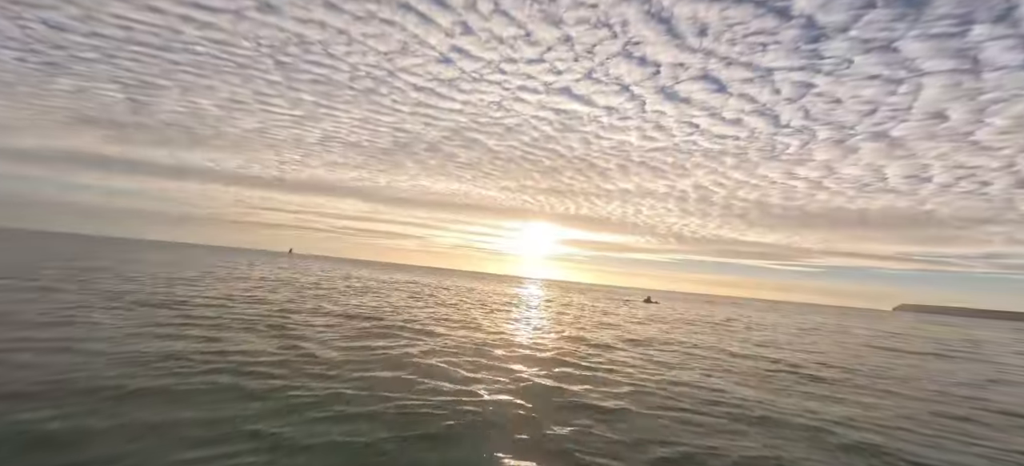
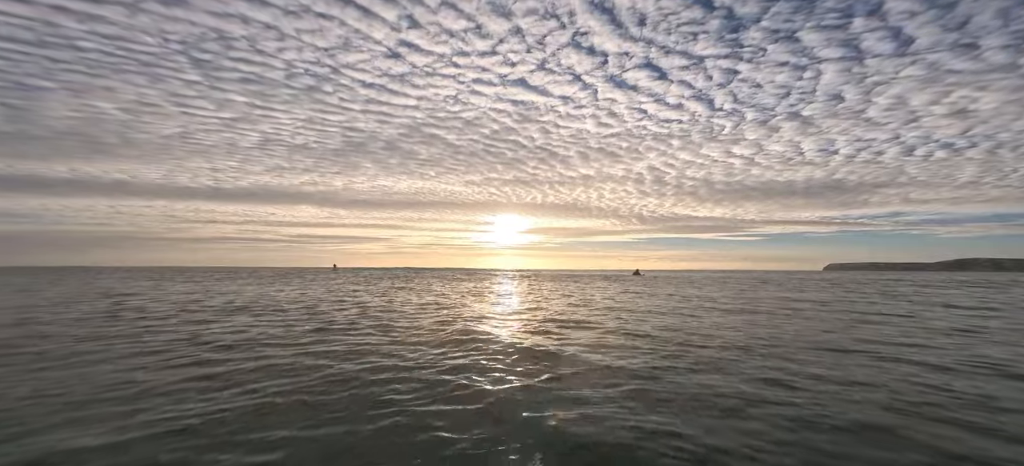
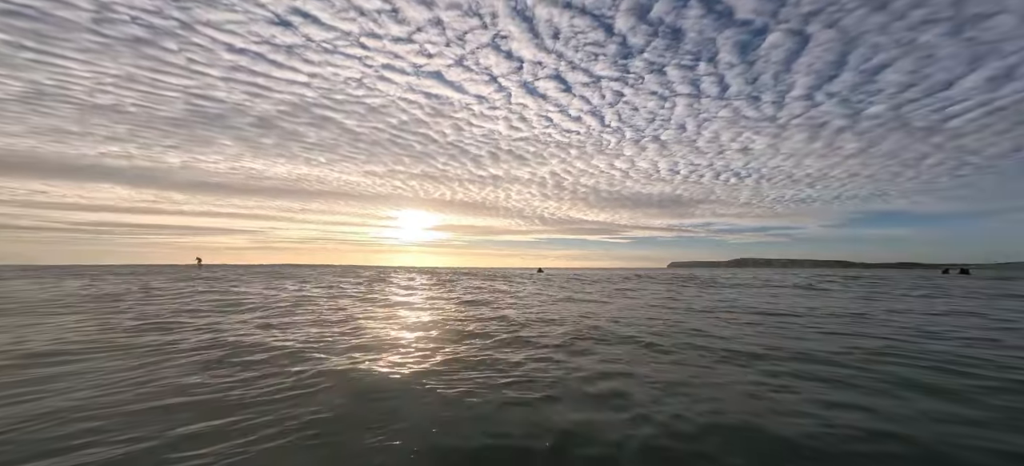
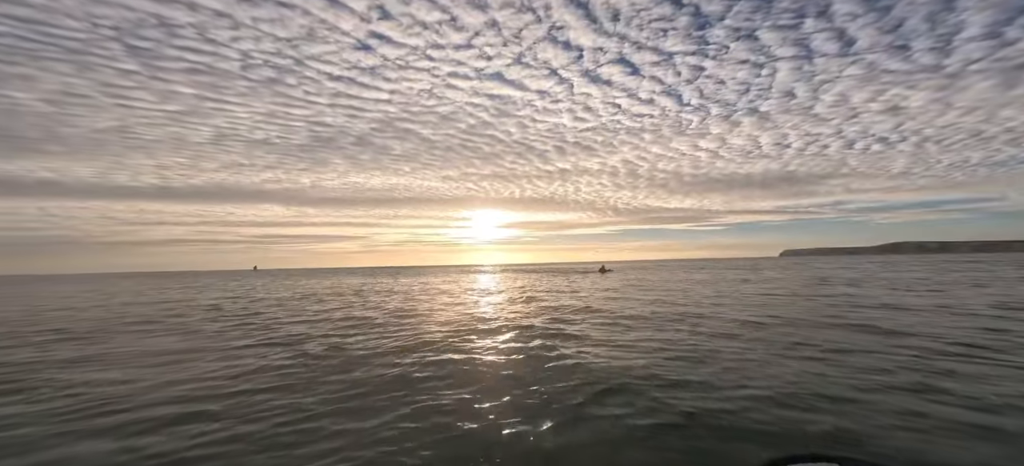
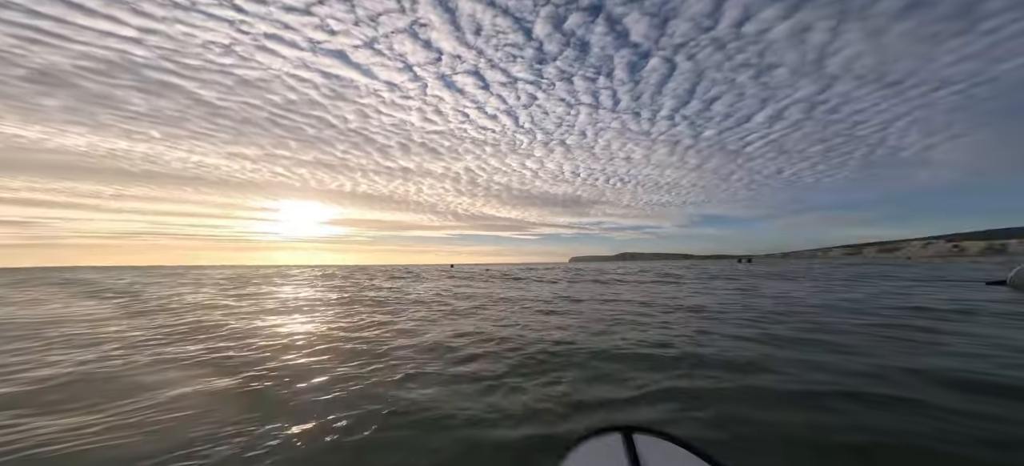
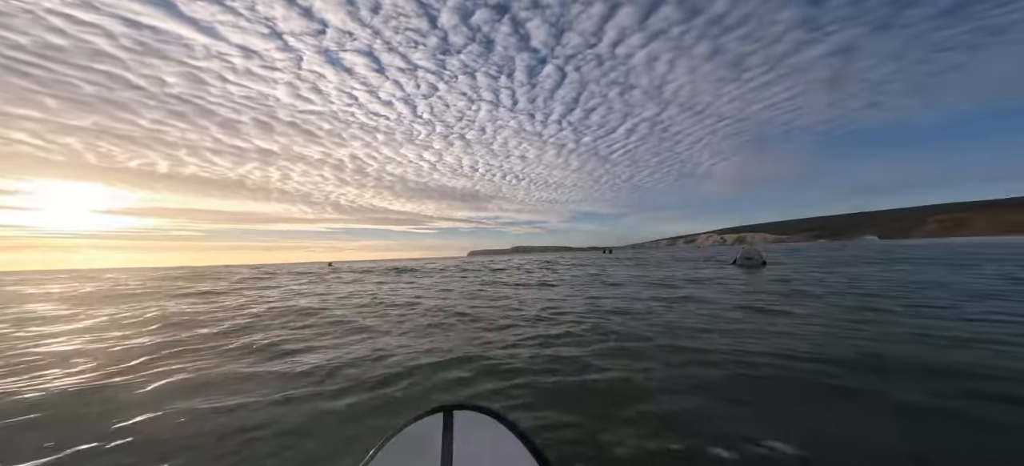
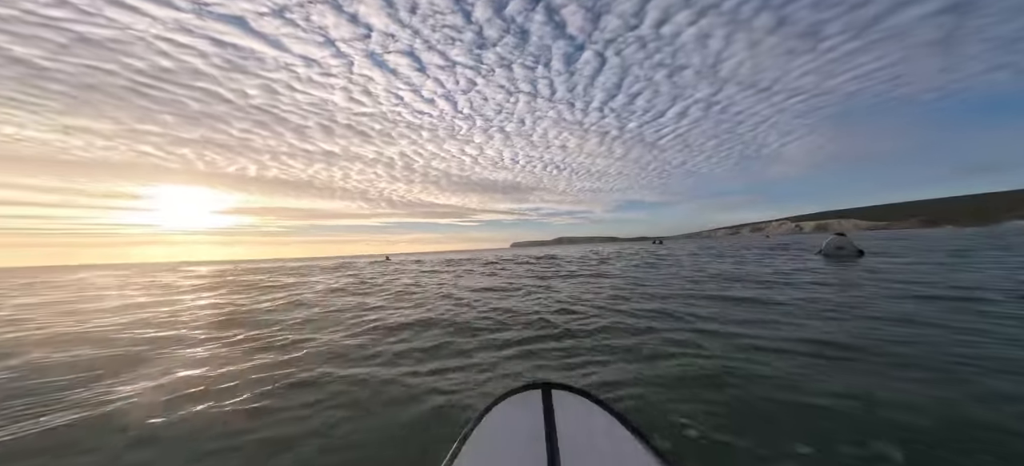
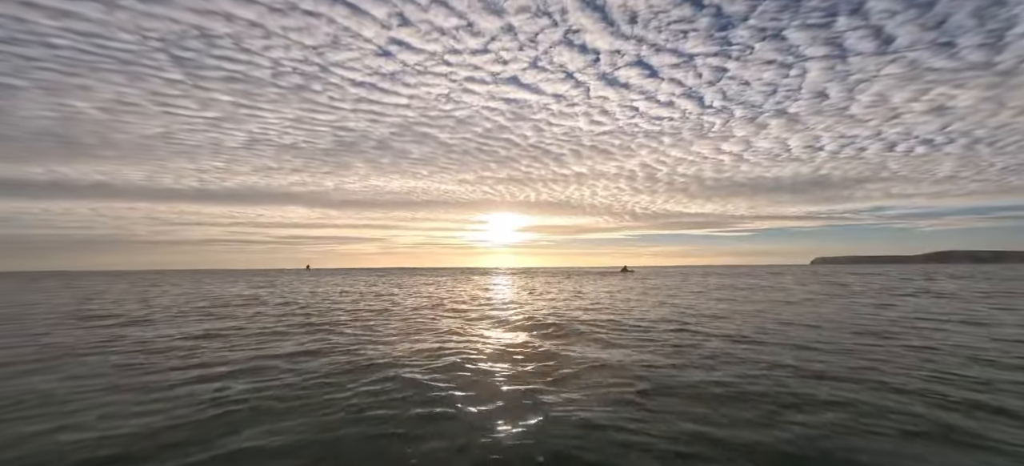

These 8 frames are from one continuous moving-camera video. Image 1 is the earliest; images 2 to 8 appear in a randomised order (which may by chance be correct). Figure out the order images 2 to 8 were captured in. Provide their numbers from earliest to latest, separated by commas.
4, 8, 2, 3, 5, 6, 7
